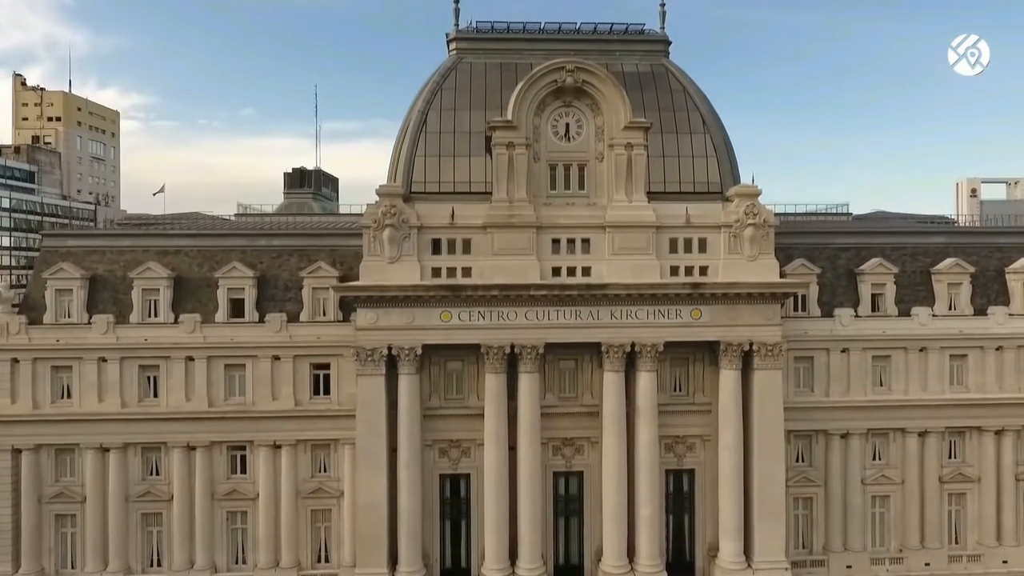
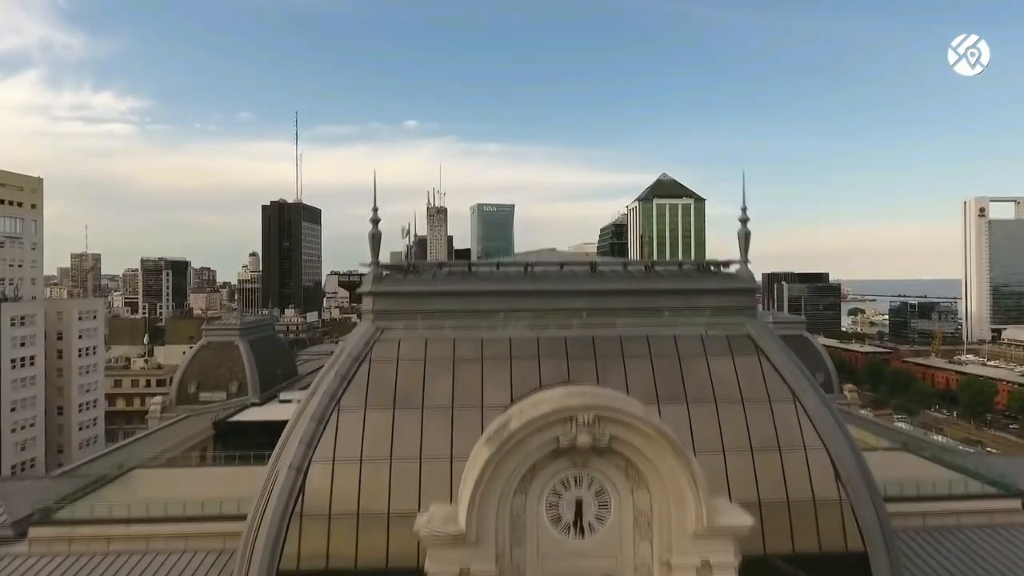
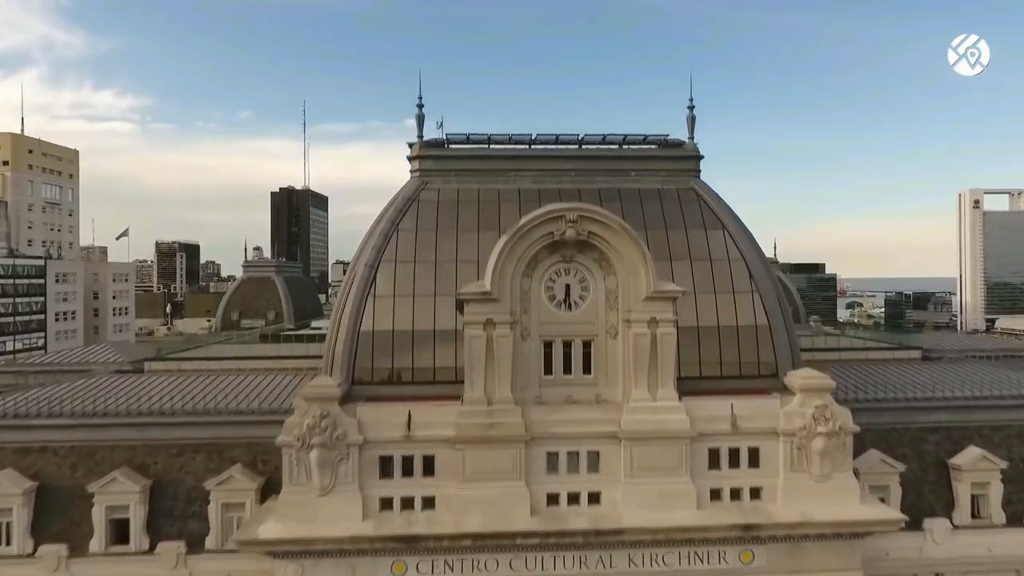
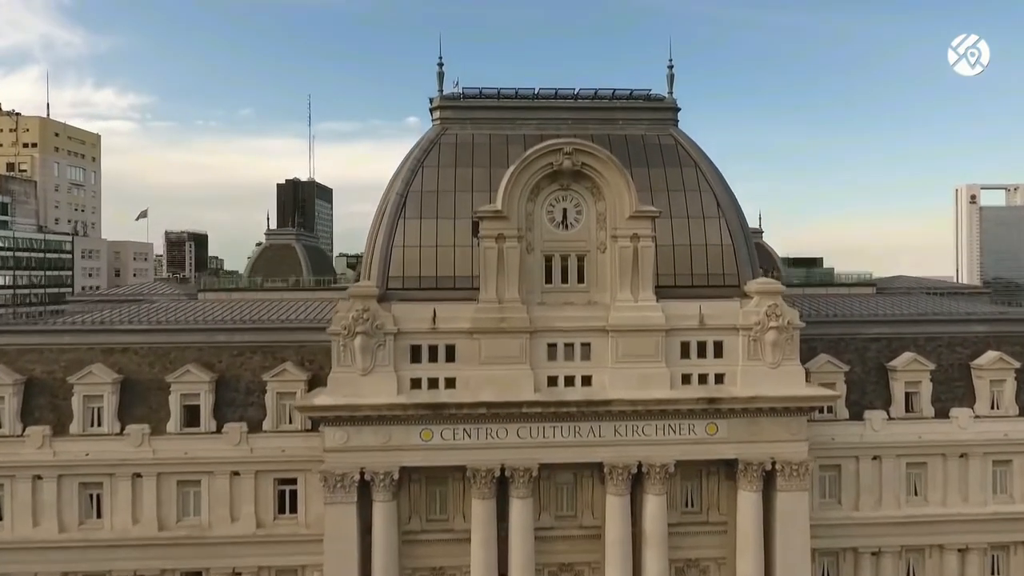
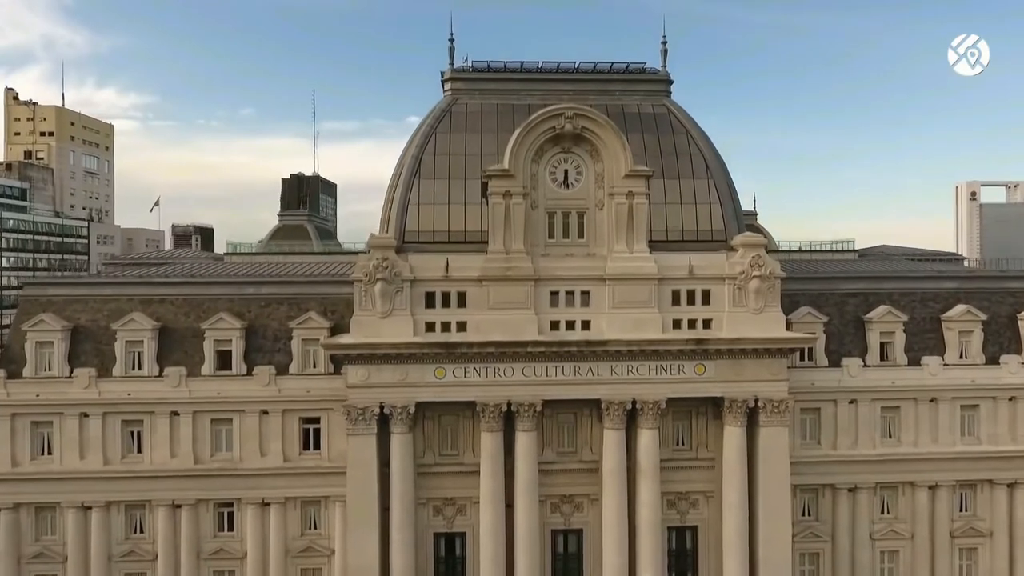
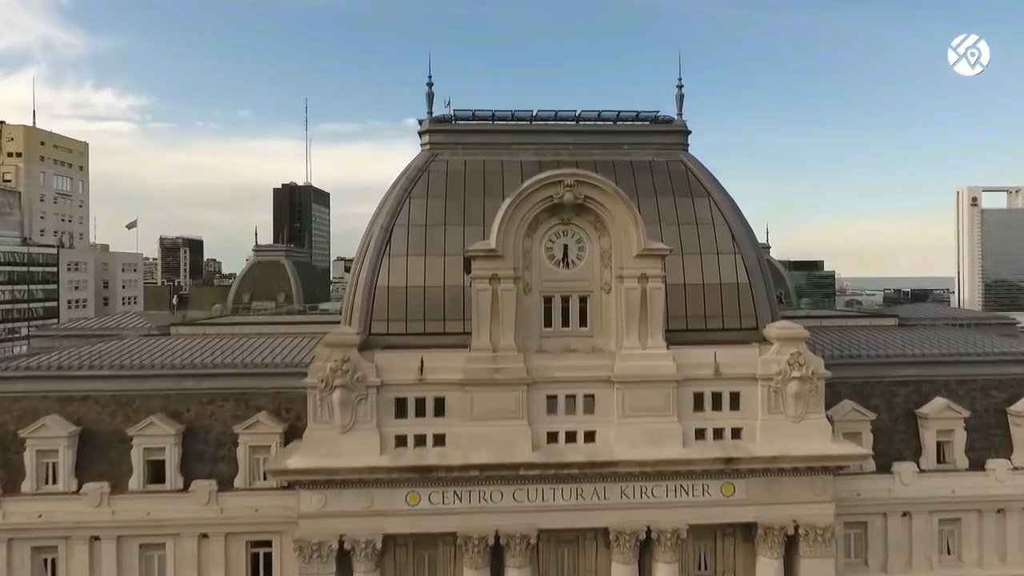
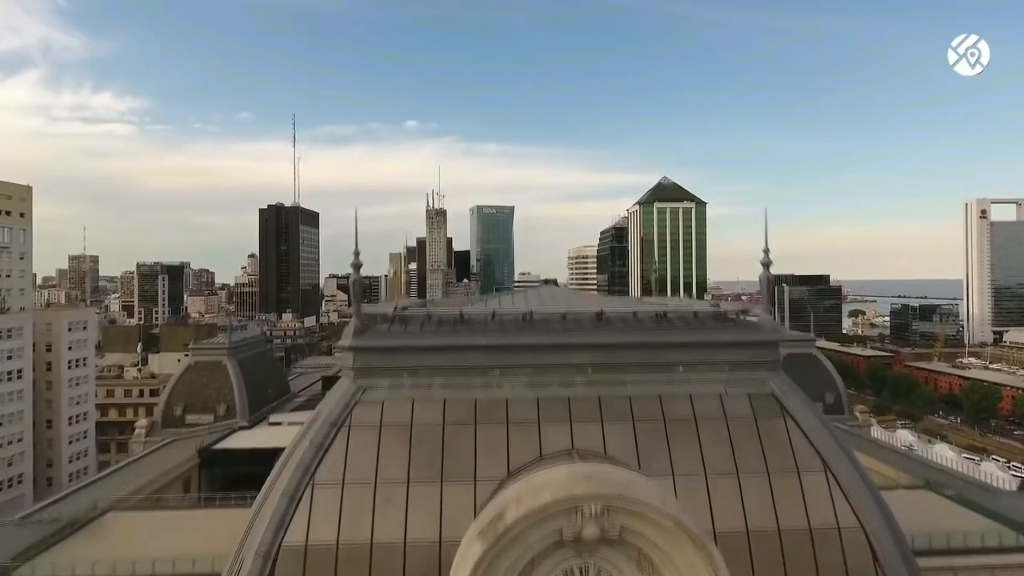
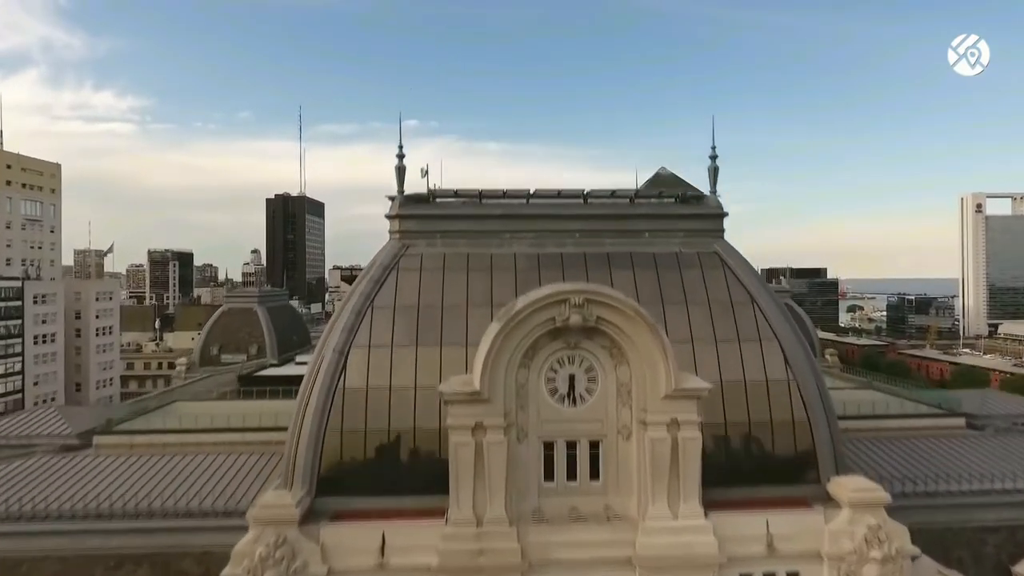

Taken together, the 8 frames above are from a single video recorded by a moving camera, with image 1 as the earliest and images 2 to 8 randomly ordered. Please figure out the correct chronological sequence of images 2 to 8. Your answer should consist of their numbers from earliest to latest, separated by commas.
5, 4, 6, 3, 8, 2, 7
